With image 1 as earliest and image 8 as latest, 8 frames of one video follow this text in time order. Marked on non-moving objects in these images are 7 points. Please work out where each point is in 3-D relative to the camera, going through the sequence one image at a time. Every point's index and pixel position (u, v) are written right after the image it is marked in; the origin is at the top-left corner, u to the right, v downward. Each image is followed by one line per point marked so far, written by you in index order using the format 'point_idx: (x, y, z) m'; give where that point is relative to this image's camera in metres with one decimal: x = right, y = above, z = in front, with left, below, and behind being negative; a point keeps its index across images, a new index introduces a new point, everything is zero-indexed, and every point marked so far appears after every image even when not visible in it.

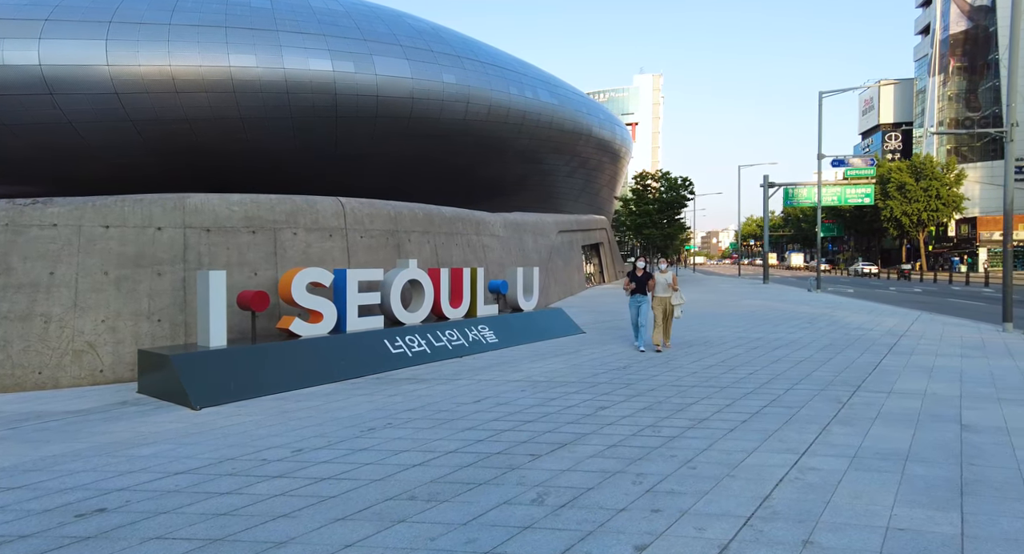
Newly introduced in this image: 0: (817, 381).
0: (+4.0, -1.4, +12.1) m
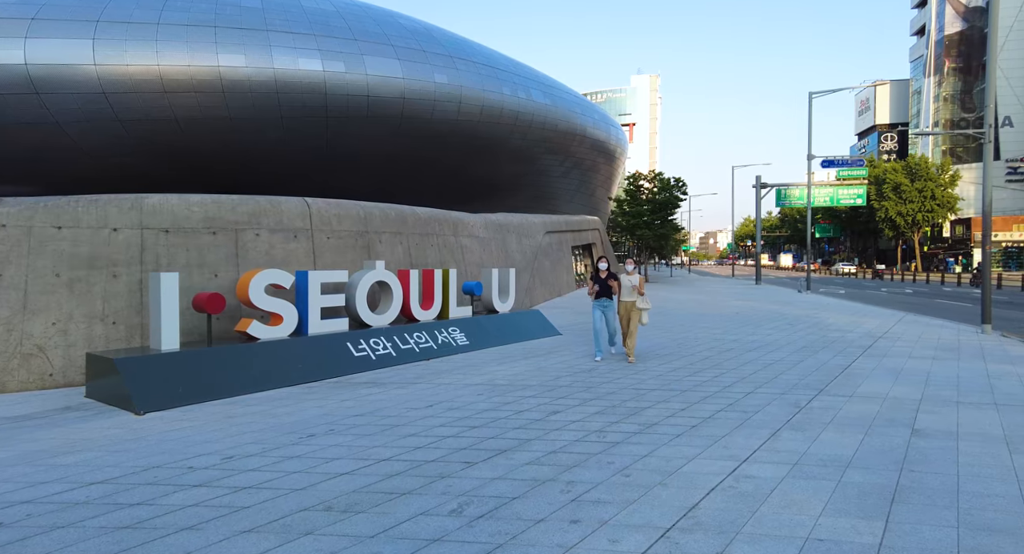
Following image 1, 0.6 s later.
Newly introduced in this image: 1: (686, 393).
0: (+3.4, -1.4, +11.7) m
1: (+2.2, -1.4, +11.3) m
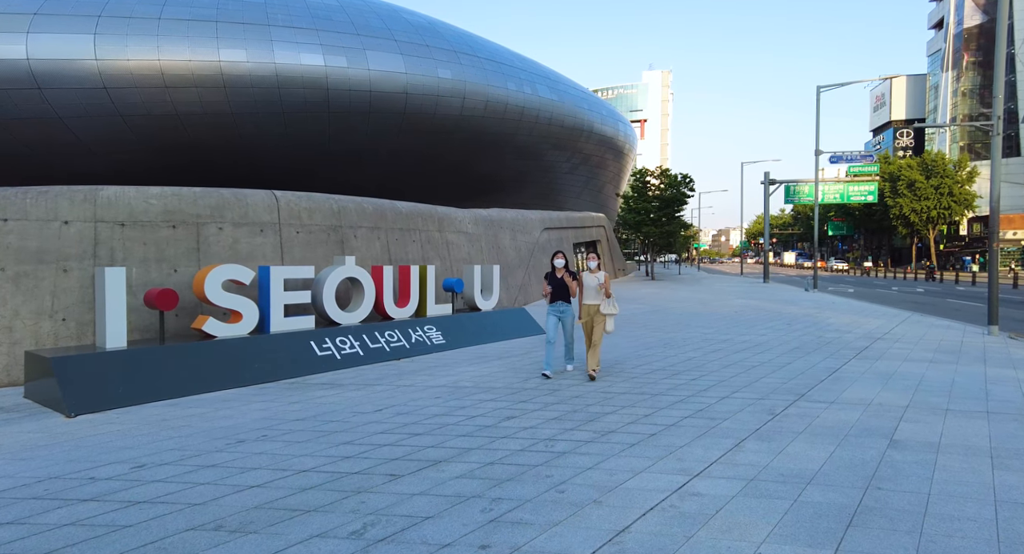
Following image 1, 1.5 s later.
0: (+2.9, -1.3, +10.9) m
1: (+1.7, -1.4, +10.4) m
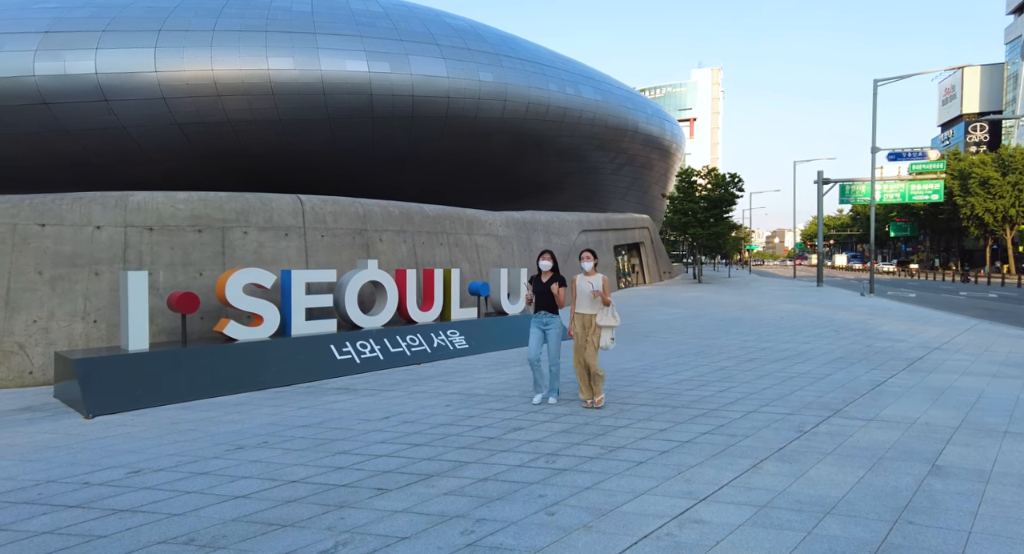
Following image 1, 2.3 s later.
0: (+3.1, -1.4, +10.2) m
1: (+1.8, -1.4, +9.9) m
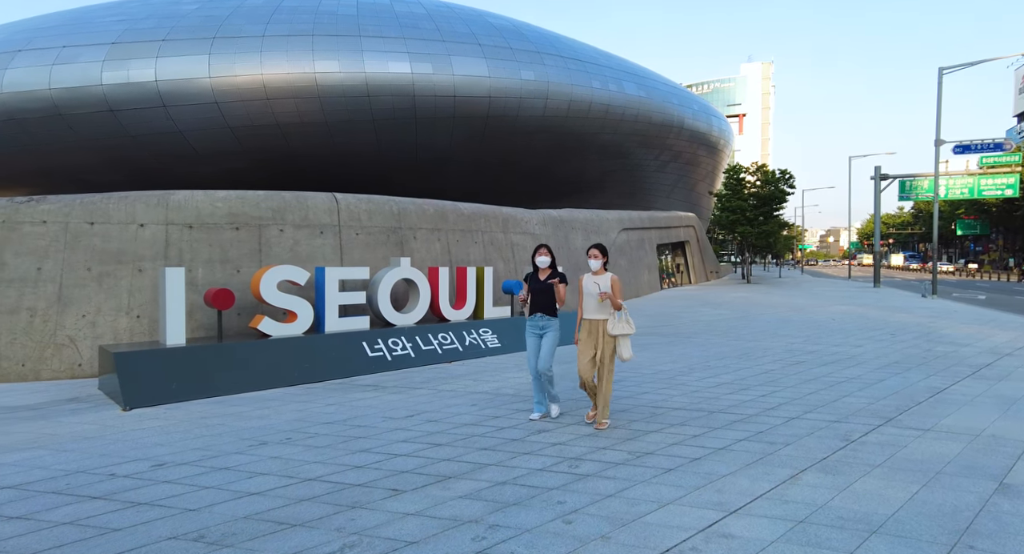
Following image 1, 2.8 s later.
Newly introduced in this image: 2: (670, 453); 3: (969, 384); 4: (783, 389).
0: (+3.4, -1.4, +9.8) m
1: (+2.1, -1.4, +9.5) m
2: (+1.4, -1.5, +7.9) m
3: (+5.6, -1.3, +11.3) m
4: (+3.3, -1.4, +11.0) m
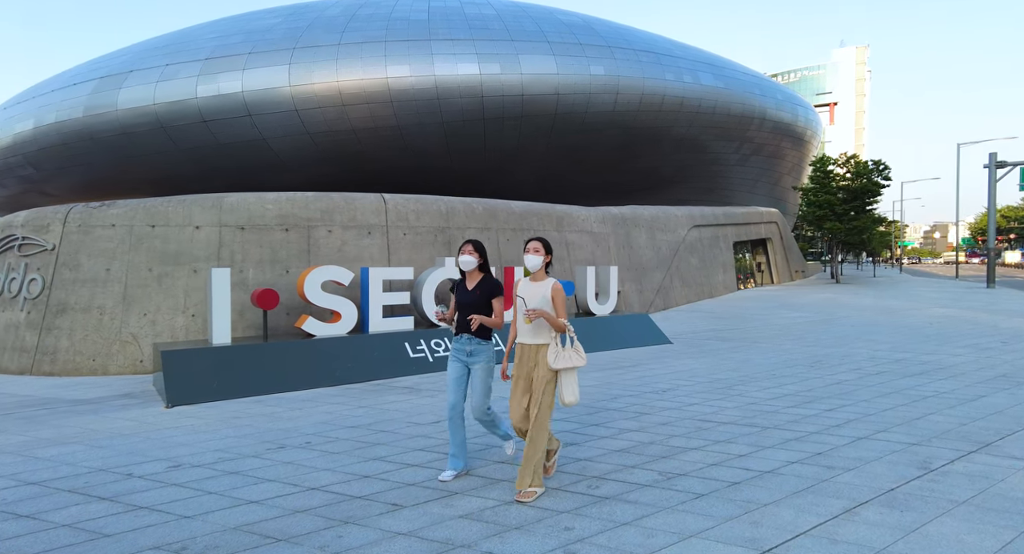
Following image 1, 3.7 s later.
0: (+3.8, -1.5, +8.8) m
1: (+2.4, -1.5, +8.7) m
2: (+1.5, -1.6, +7.2) m
3: (+6.1, -1.4, +10.0) m
4: (+3.8, -1.4, +10.0) m
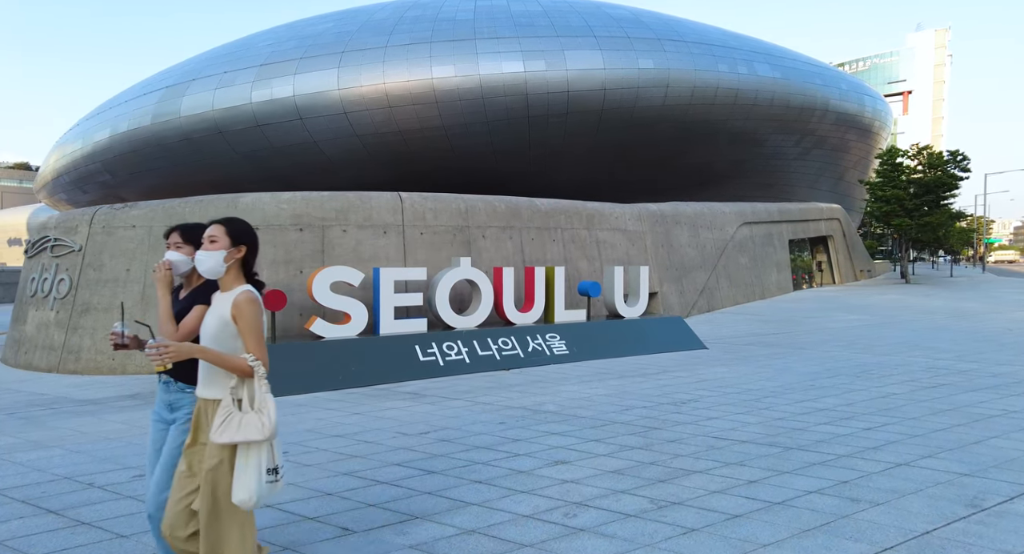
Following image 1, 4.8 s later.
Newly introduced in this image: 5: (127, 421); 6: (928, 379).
0: (+3.7, -1.5, +7.7) m
1: (+2.4, -1.5, +7.7) m
2: (+1.3, -1.6, +6.3) m
3: (+6.1, -1.4, +8.8) m
4: (+3.8, -1.4, +9.0) m
5: (-4.1, -1.5, +9.6) m
6: (+5.0, -1.2, +11.1) m
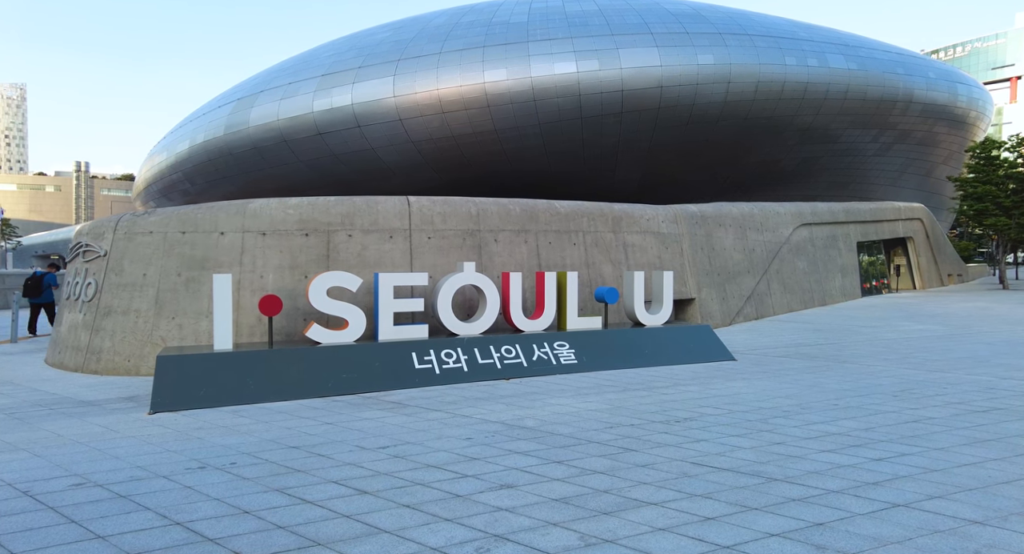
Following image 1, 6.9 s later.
0: (+3.3, -1.6, +6.6) m
1: (+2.0, -1.5, +6.8) m
2: (+0.8, -1.6, +5.5) m
3: (+5.8, -1.5, +7.4) m
4: (+3.6, -1.5, +7.9) m
5: (-4.2, -1.5, +9.4) m
6: (+5.0, -1.3, +9.8) m
